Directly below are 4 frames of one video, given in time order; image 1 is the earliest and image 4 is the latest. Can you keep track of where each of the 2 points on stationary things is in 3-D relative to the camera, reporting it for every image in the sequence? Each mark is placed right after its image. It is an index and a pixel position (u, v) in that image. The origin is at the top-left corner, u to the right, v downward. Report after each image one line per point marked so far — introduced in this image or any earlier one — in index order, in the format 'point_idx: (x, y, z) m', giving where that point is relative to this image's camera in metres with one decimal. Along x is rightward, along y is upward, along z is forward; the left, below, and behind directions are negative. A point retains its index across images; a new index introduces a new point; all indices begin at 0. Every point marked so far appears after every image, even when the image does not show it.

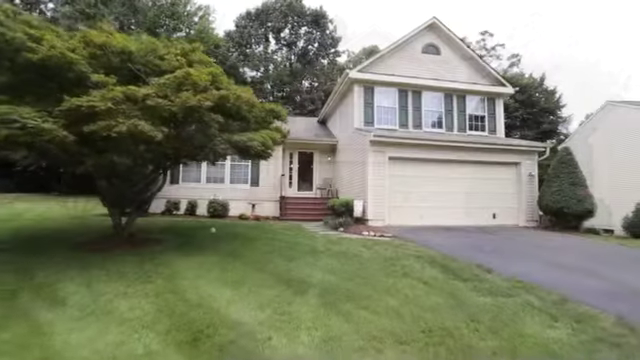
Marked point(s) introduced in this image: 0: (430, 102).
0: (+5.6, +4.0, +15.3) m
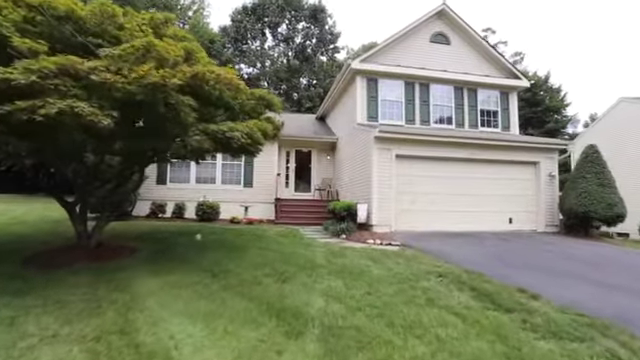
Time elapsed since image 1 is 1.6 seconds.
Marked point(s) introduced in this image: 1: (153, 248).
0: (+5.5, +3.9, +14.1) m
1: (-4.6, -1.9, +8.2) m
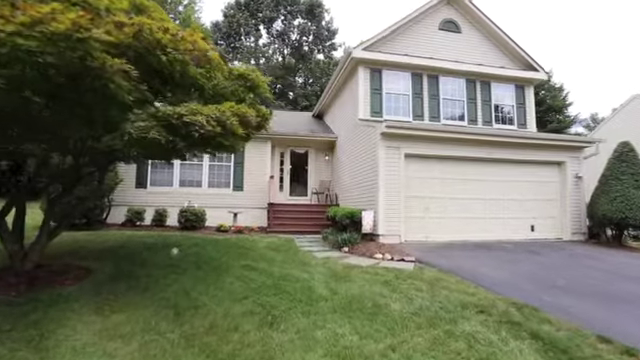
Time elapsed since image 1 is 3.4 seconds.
0: (+5.4, +3.8, +12.7) m
1: (-4.6, -2.0, +6.7) m
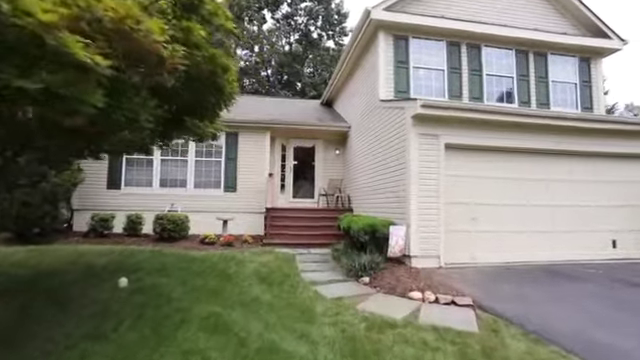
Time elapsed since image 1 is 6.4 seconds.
0: (+5.7, +3.9, +9.9) m
1: (-4.5, -2.1, +4.3) m
